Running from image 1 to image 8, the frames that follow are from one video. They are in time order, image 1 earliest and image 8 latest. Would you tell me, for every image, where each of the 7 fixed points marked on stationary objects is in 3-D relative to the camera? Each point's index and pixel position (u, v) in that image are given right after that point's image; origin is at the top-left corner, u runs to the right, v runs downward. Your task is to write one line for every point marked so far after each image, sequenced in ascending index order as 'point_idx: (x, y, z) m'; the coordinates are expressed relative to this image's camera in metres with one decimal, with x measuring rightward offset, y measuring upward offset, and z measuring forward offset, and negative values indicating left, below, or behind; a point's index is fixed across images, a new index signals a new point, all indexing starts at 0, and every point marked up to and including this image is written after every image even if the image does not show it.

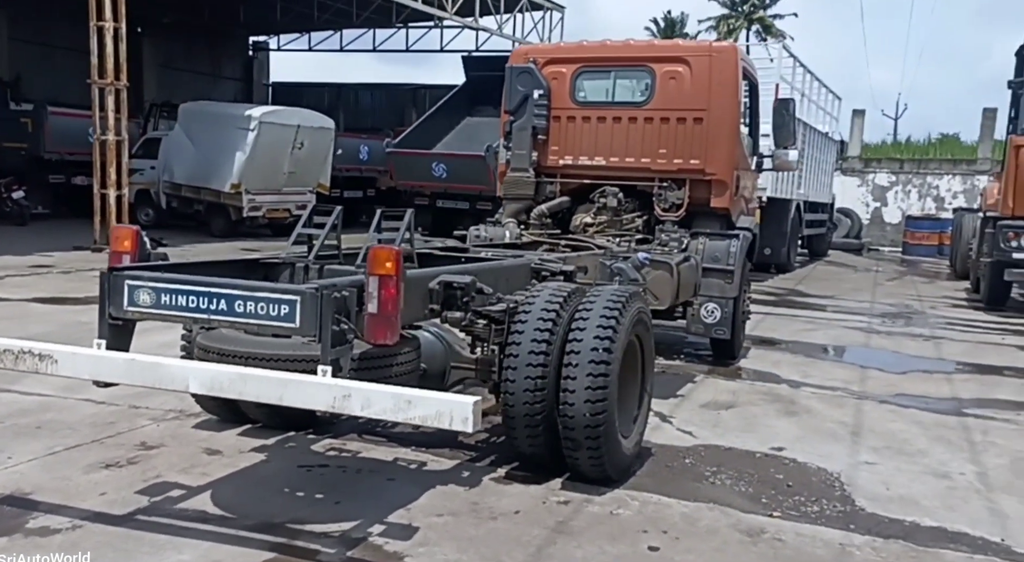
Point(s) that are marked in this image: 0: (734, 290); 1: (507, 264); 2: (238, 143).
0: (+1.8, -0.1, +8.0) m
1: (0.0, +0.1, +5.3) m
2: (-5.1, +2.6, +18.7) m
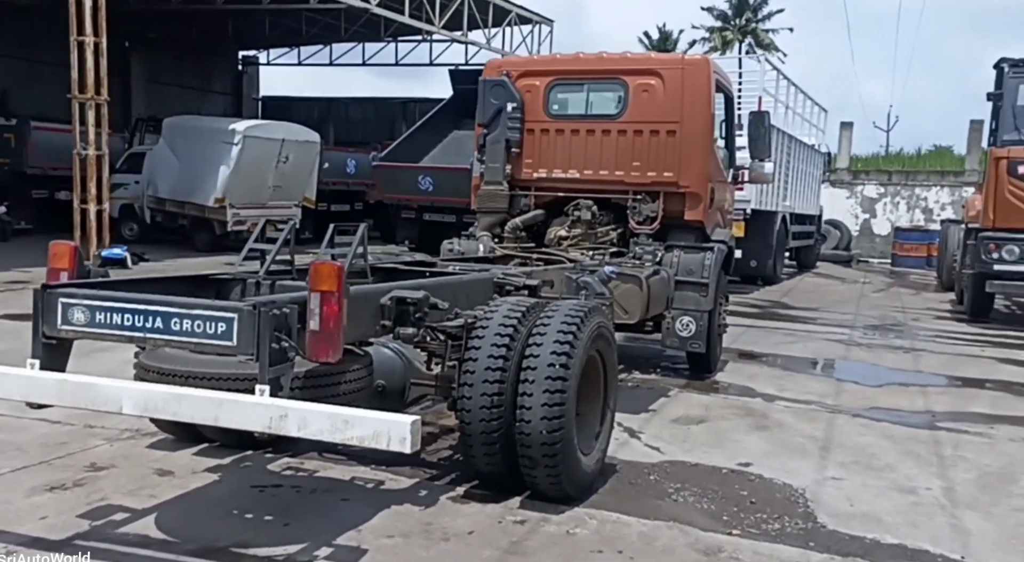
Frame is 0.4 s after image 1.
0: (+1.5, -0.2, +7.9) m
1: (-0.2, 0.0, +5.2) m
2: (-5.3, +2.3, +18.6) m
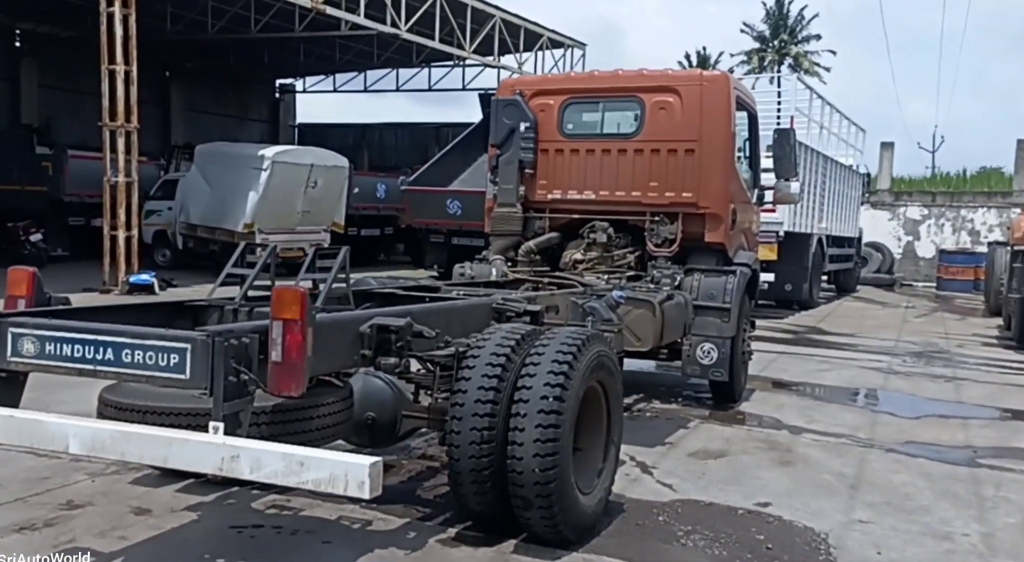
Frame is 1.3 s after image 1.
0: (+1.6, -0.4, +7.6) m
1: (-0.2, -0.1, +4.9) m
2: (-4.8, +1.8, +18.6) m
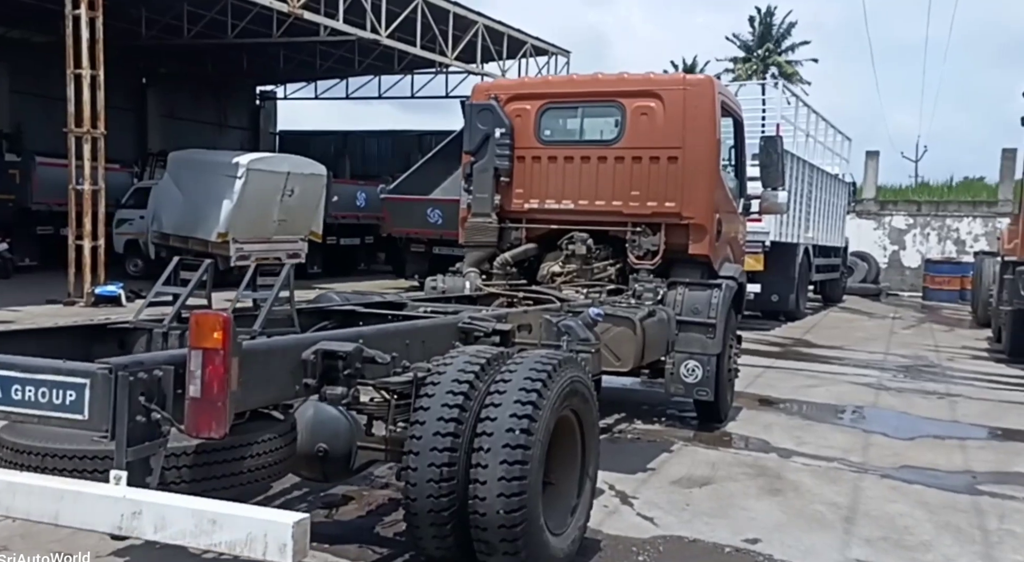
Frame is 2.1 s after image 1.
0: (+1.5, -0.5, +7.2) m
1: (-0.4, -0.2, +4.5) m
2: (-5.1, +1.6, +18.1) m
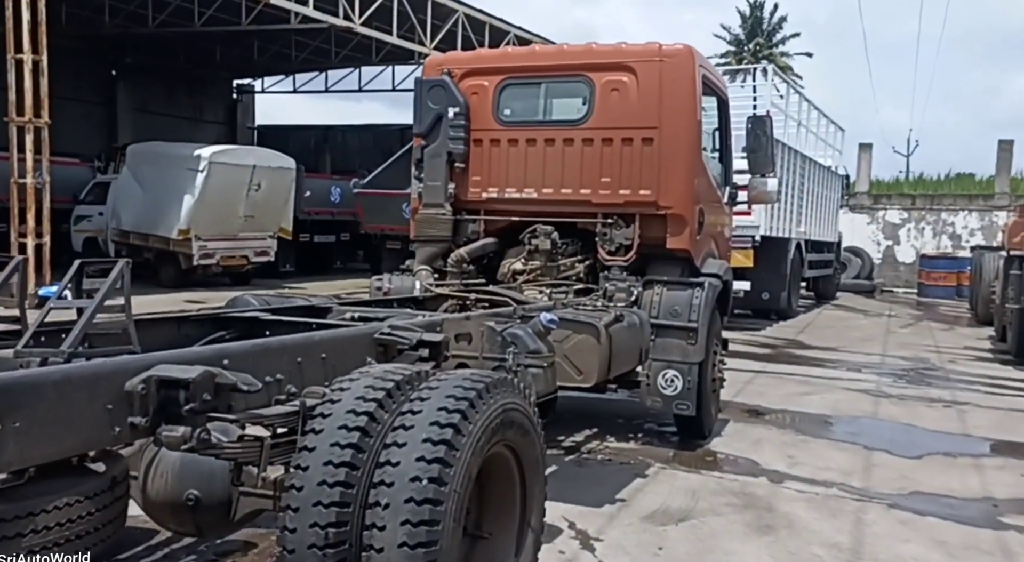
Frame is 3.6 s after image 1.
0: (+1.2, -0.5, +6.3) m
1: (-0.7, -0.2, +3.6) m
2: (-5.5, +1.6, +17.1) m
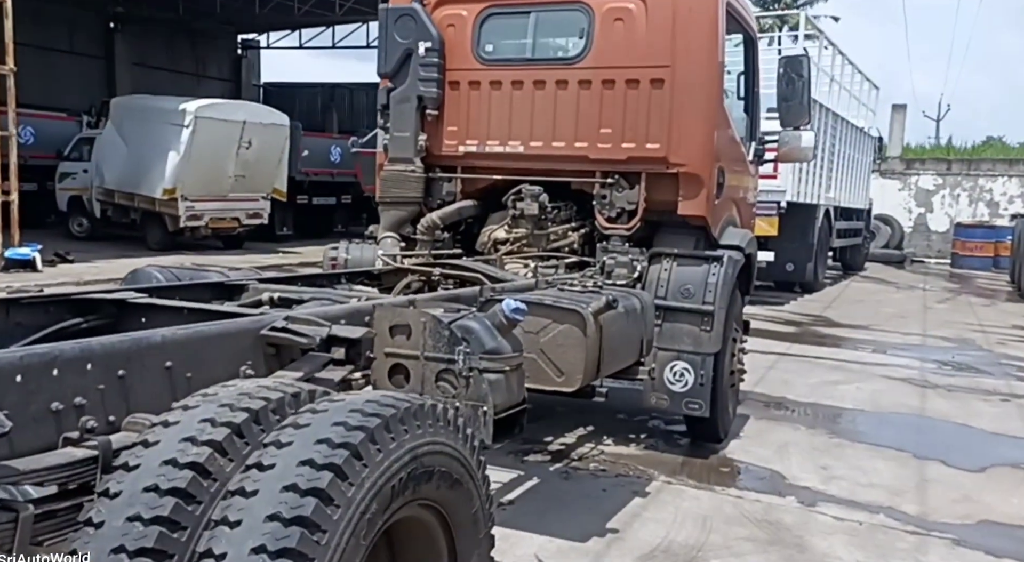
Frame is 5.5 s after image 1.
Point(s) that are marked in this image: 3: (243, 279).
0: (+1.0, -0.3, +5.2) m
1: (-0.8, -0.1, +2.5) m
2: (-5.4, +2.2, +16.1) m
3: (-1.2, 0.0, +4.3) m
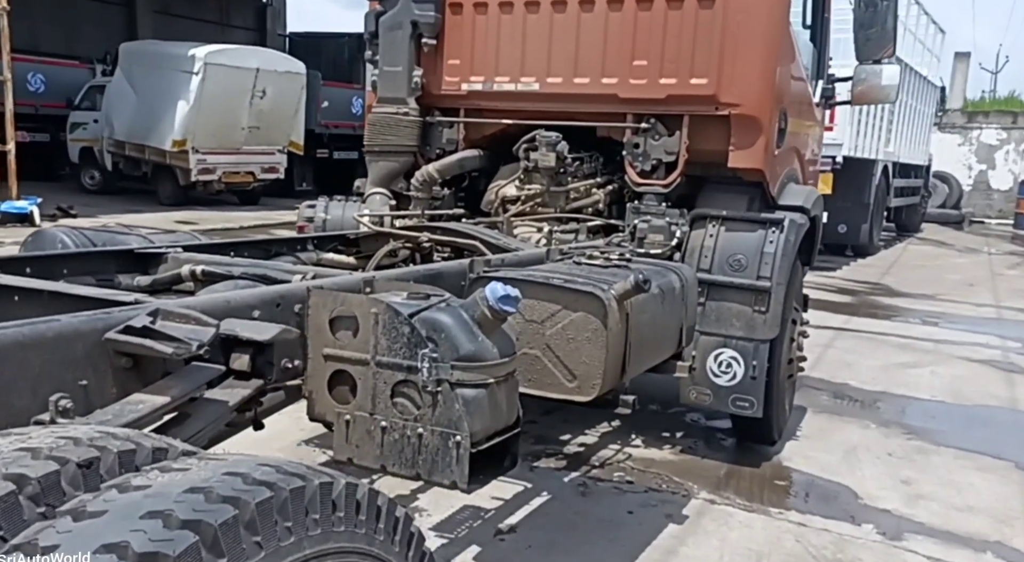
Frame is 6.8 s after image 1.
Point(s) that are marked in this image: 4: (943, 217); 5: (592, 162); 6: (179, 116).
0: (+1.1, -0.2, +4.2) m
1: (-0.9, -0.1, +1.5) m
2: (-5.0, +2.9, +15.2) m
3: (-1.1, +0.1, +3.4) m
4: (+8.4, +1.2, +19.6) m
5: (+0.4, +0.6, +4.8) m
6: (-5.0, +2.5, +15.2) m
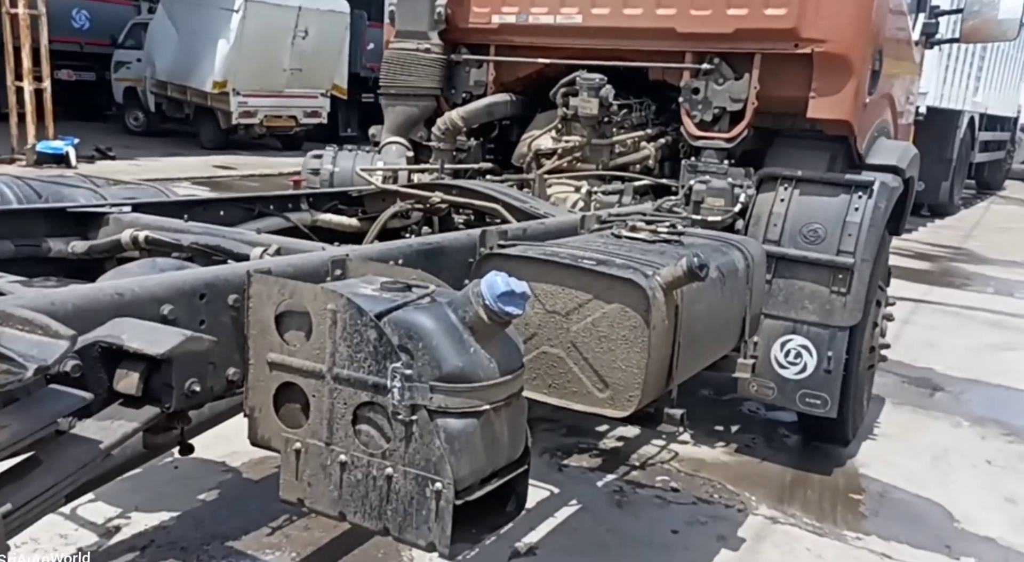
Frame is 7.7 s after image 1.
0: (+1.2, -0.1, +3.5) m
1: (-0.9, -0.1, +0.9) m
2: (-4.2, +3.6, +14.6) m
3: (-1.1, +0.2, +2.8) m
4: (+9.3, +1.9, +18.4) m
5: (+0.5, +0.7, +4.1) m
6: (-4.3, +3.3, +14.6) m
